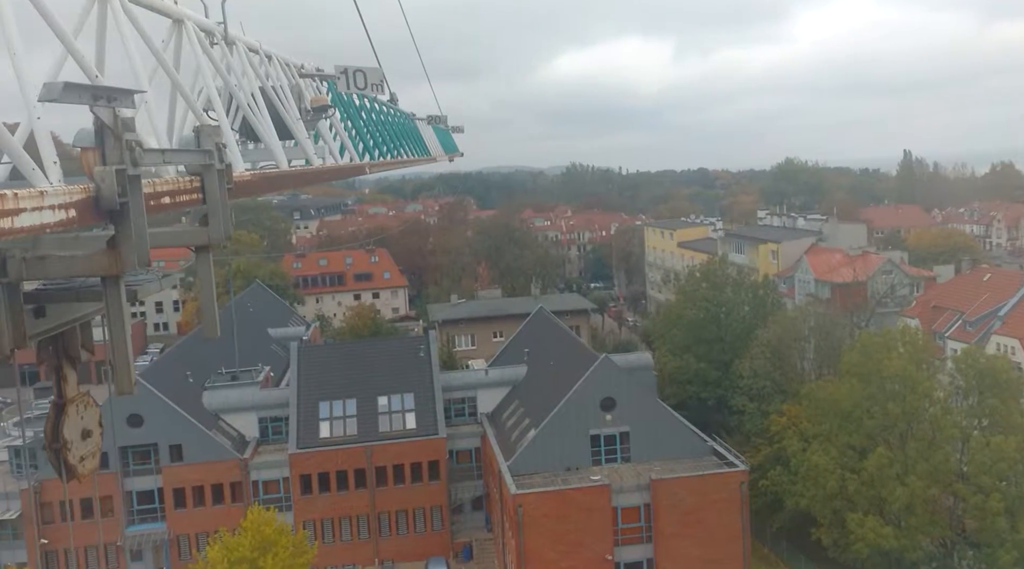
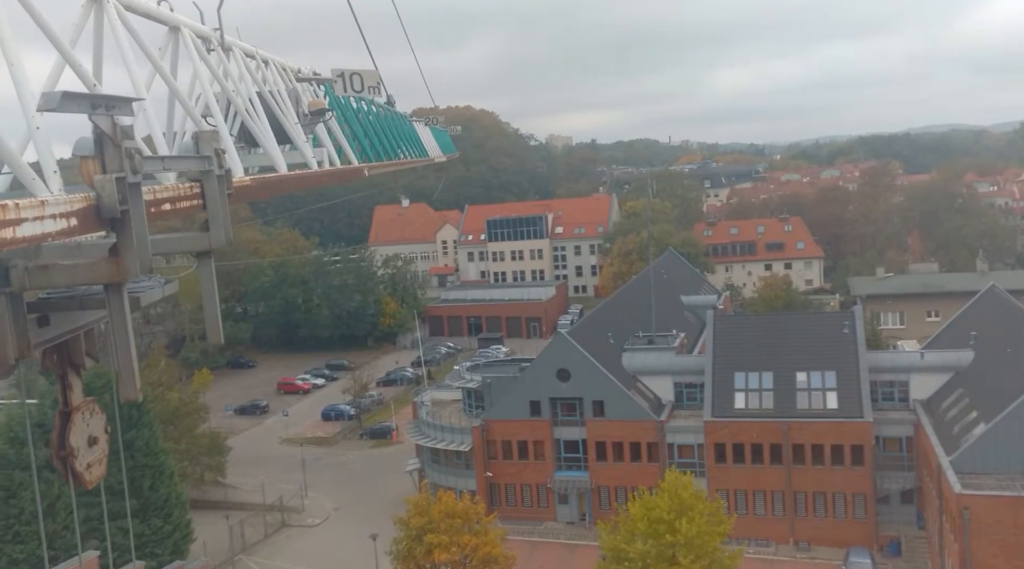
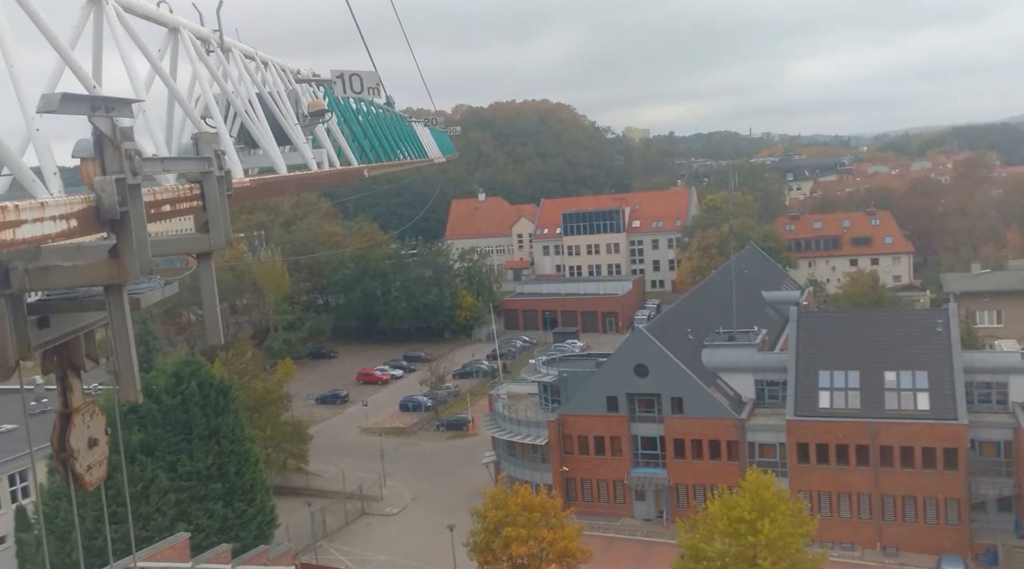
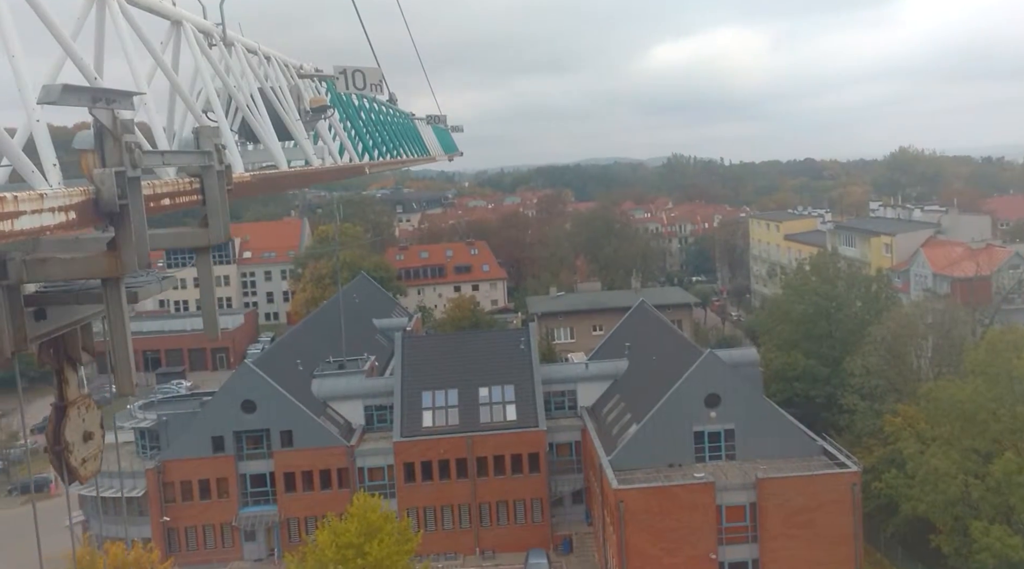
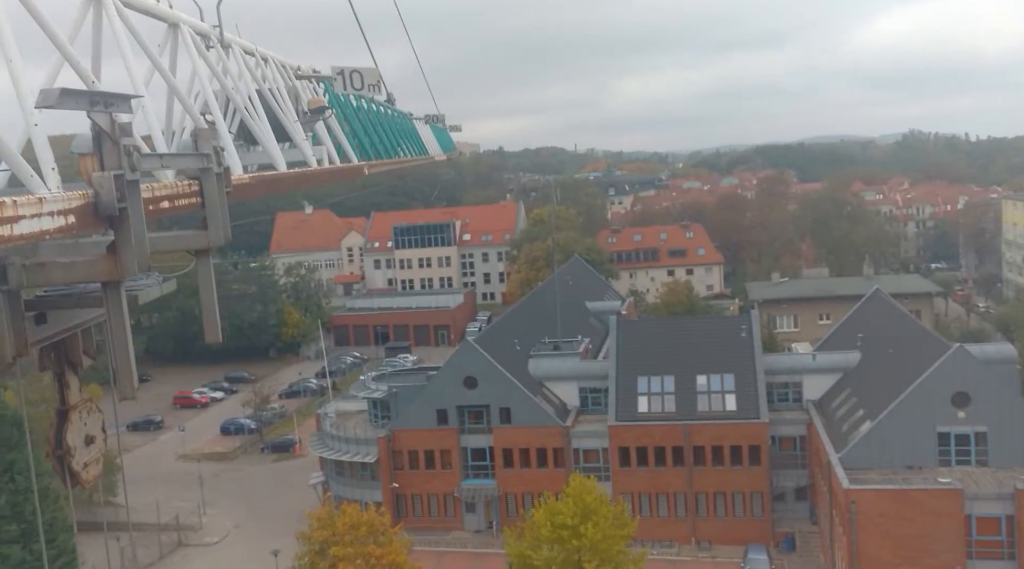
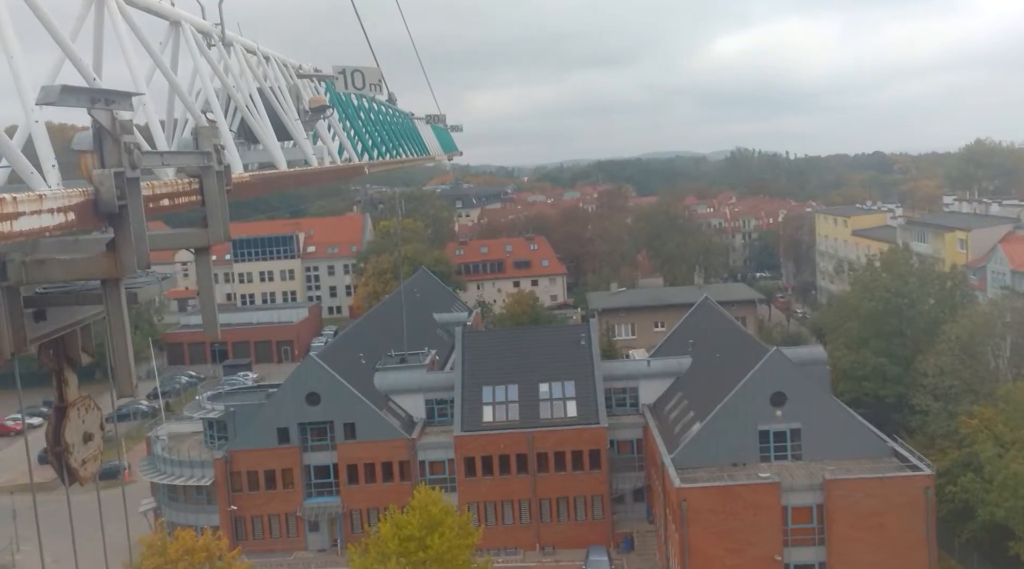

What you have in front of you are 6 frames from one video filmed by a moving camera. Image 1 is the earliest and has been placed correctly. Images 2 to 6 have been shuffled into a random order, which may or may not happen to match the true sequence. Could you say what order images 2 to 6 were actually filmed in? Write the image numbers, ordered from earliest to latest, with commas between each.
4, 6, 5, 2, 3
